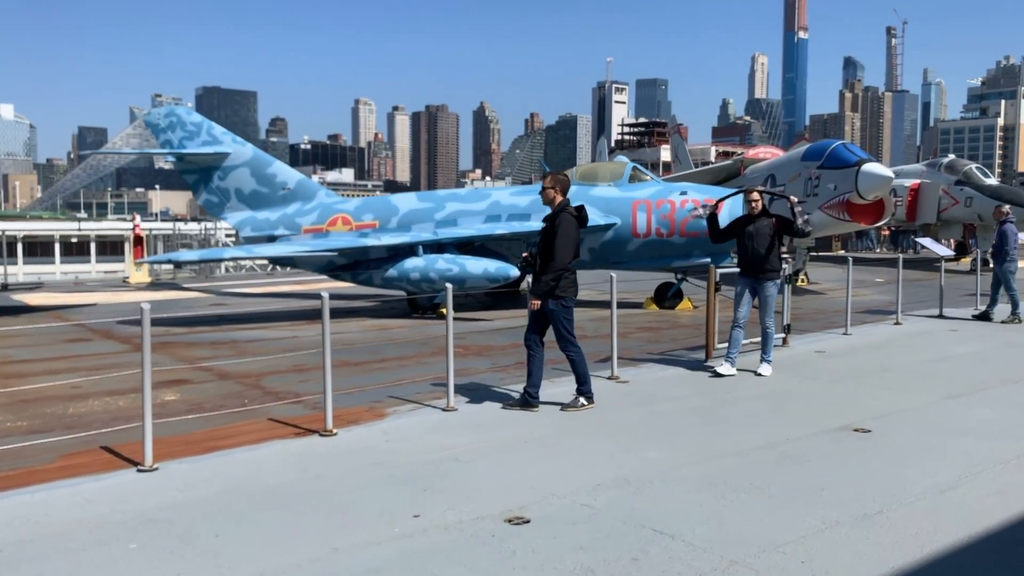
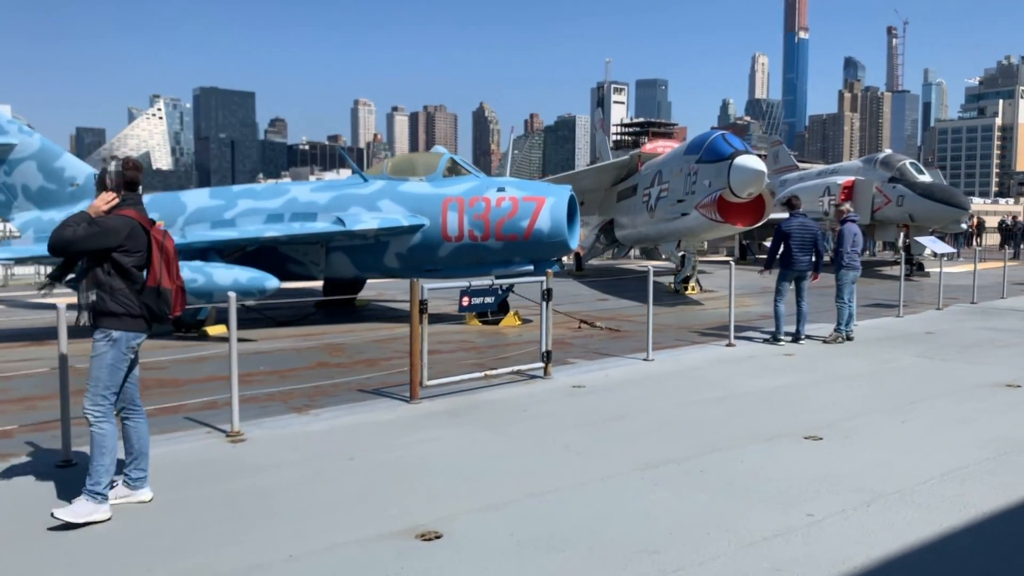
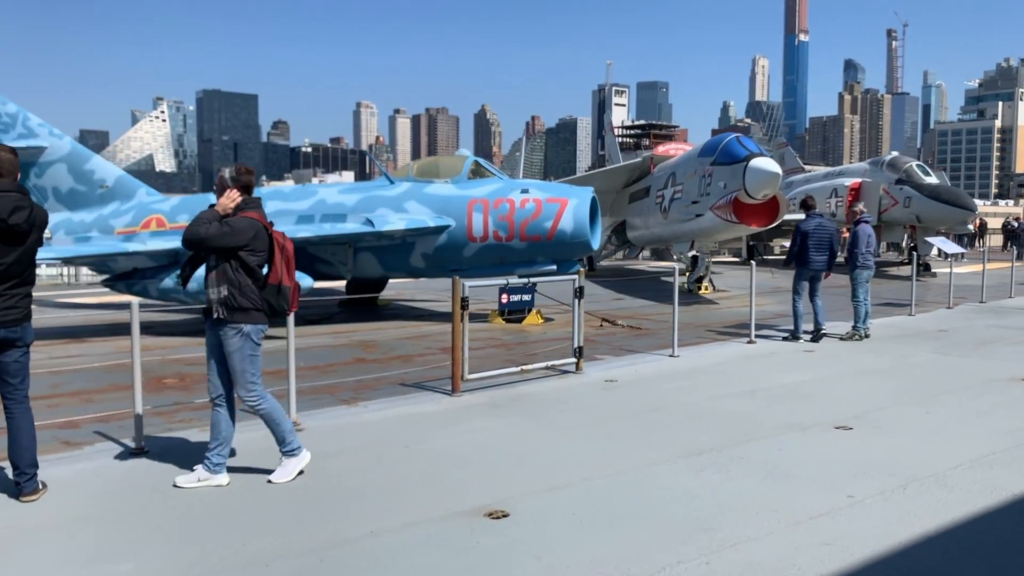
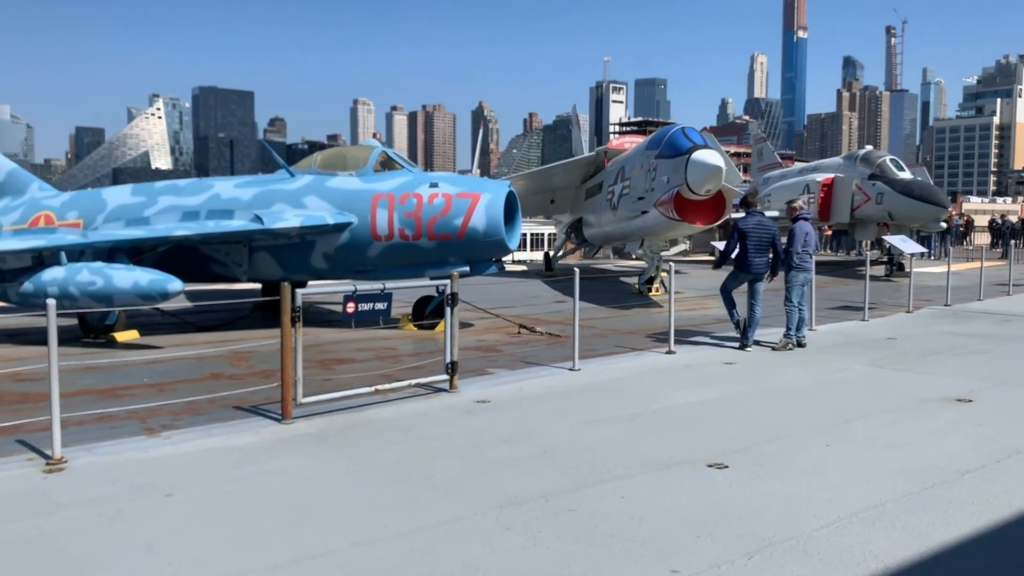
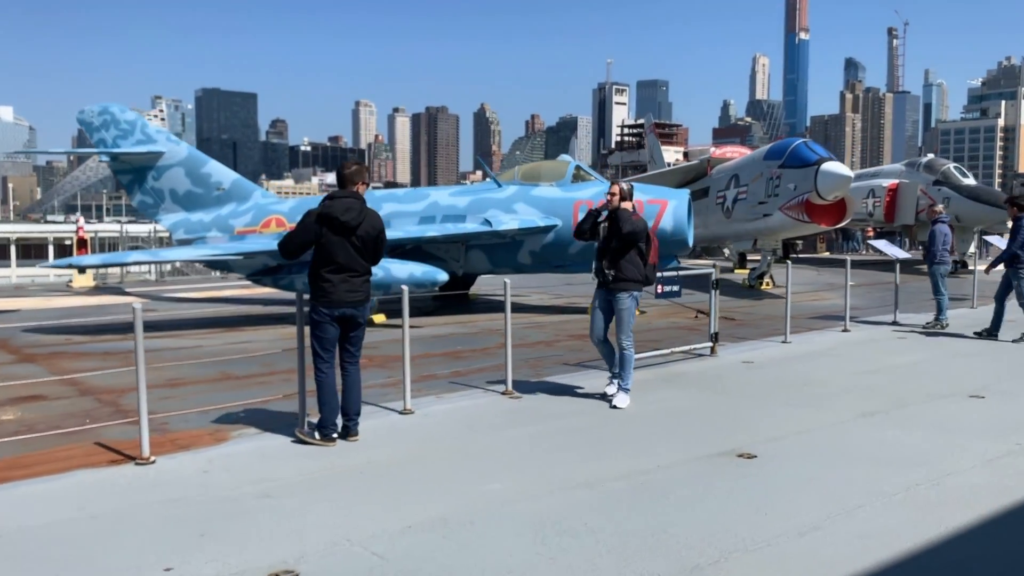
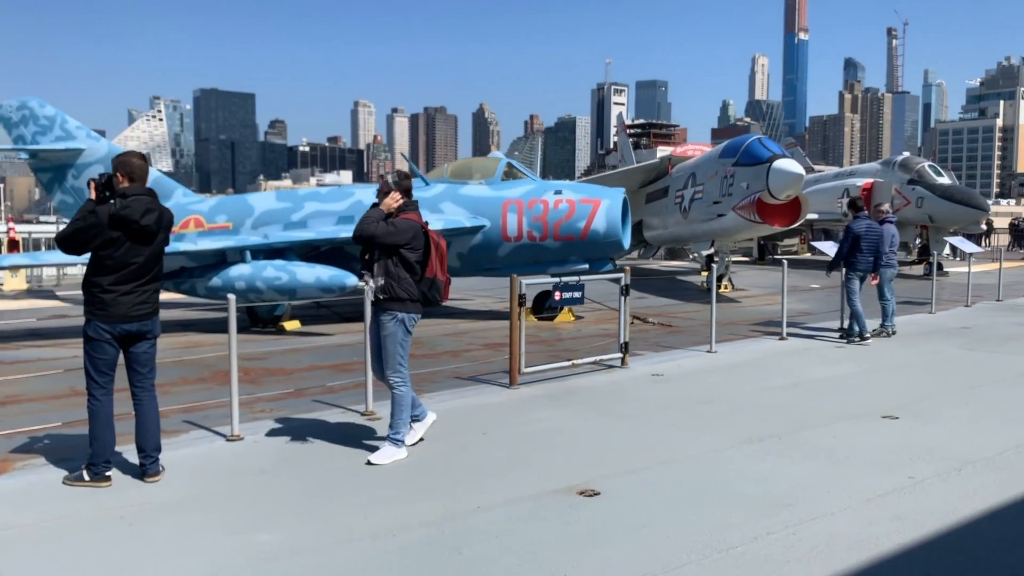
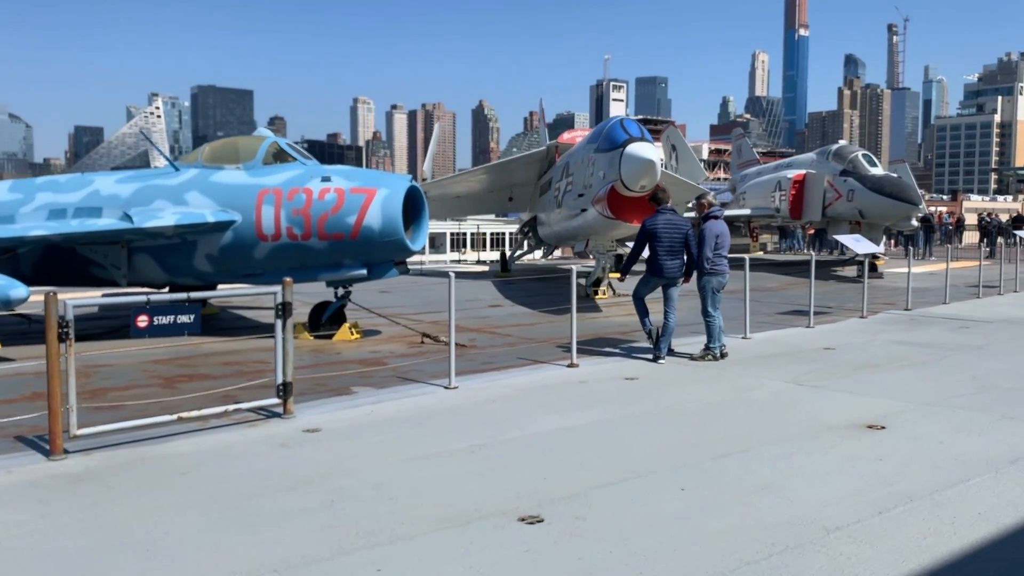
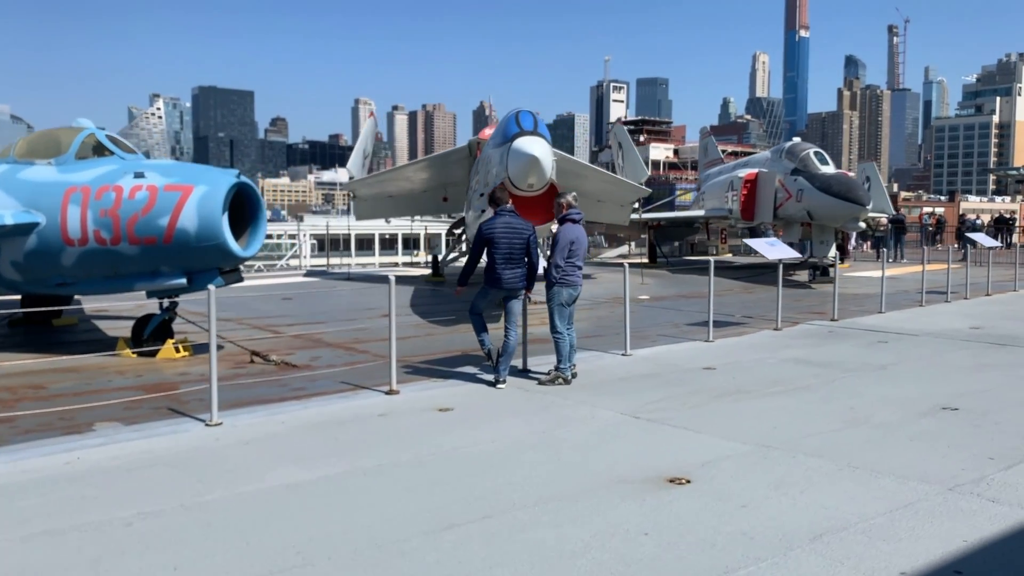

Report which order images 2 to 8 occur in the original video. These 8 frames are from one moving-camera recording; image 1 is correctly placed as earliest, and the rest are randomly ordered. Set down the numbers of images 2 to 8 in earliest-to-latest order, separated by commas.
5, 6, 3, 2, 4, 7, 8
